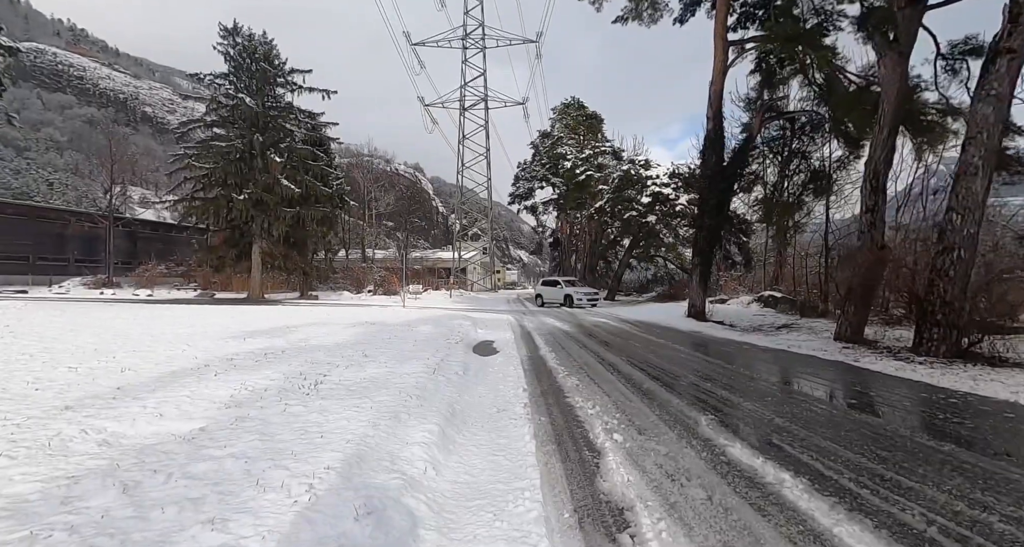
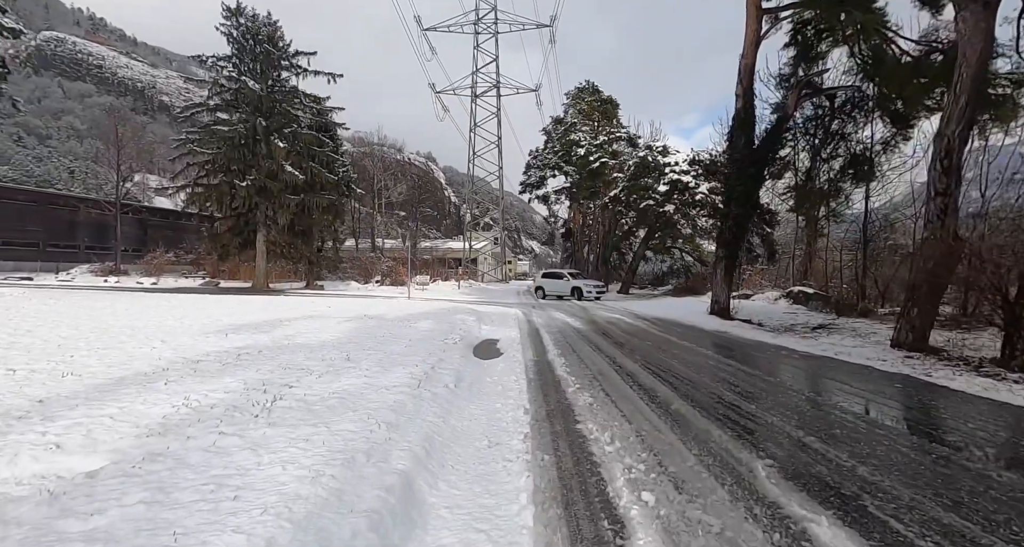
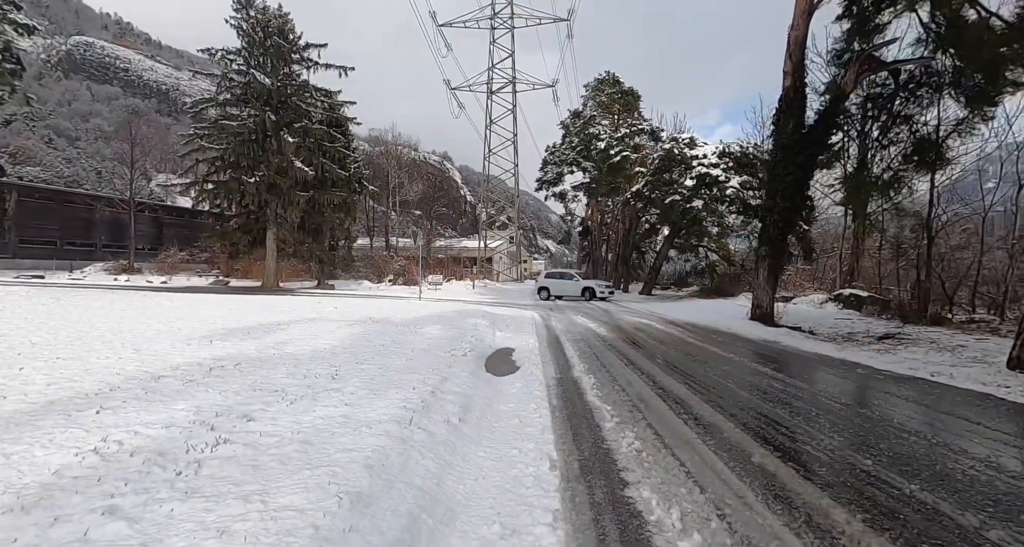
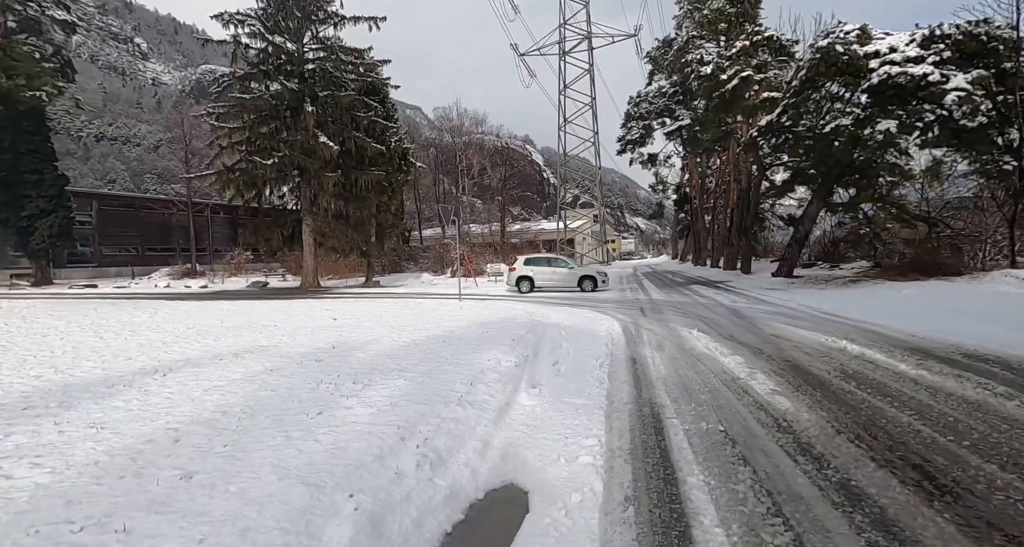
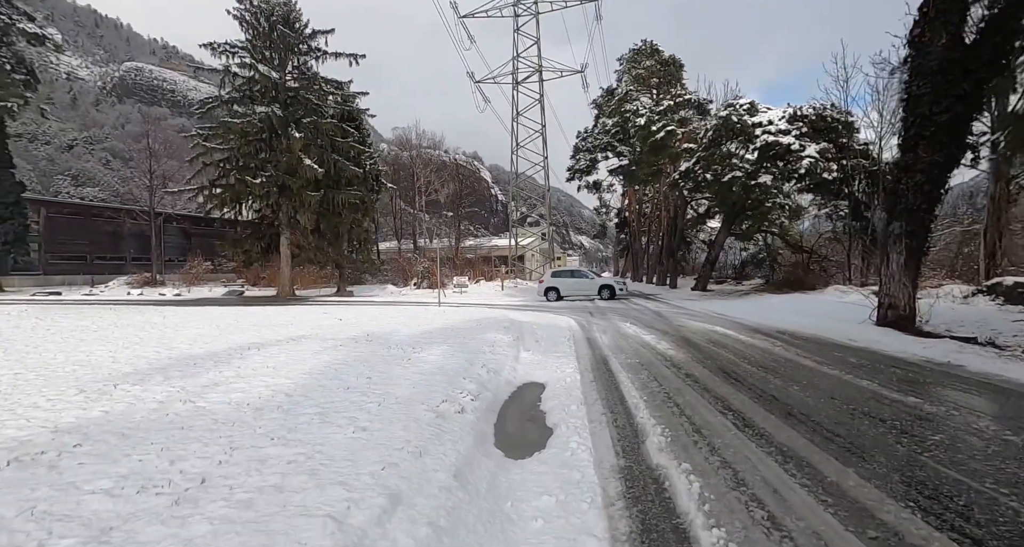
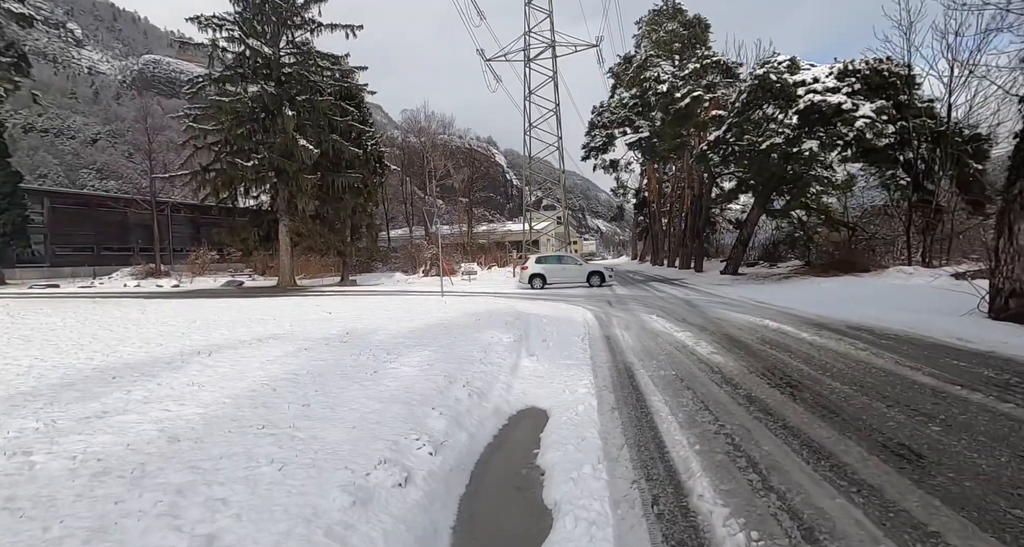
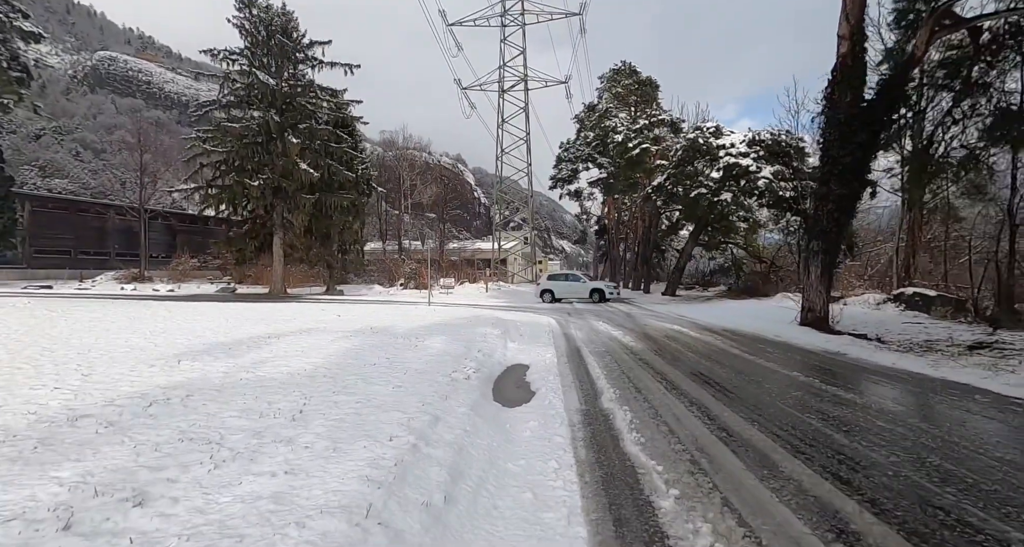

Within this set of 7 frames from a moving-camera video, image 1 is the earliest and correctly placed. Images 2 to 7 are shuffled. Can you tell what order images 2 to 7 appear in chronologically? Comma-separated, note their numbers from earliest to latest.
2, 3, 7, 5, 6, 4
